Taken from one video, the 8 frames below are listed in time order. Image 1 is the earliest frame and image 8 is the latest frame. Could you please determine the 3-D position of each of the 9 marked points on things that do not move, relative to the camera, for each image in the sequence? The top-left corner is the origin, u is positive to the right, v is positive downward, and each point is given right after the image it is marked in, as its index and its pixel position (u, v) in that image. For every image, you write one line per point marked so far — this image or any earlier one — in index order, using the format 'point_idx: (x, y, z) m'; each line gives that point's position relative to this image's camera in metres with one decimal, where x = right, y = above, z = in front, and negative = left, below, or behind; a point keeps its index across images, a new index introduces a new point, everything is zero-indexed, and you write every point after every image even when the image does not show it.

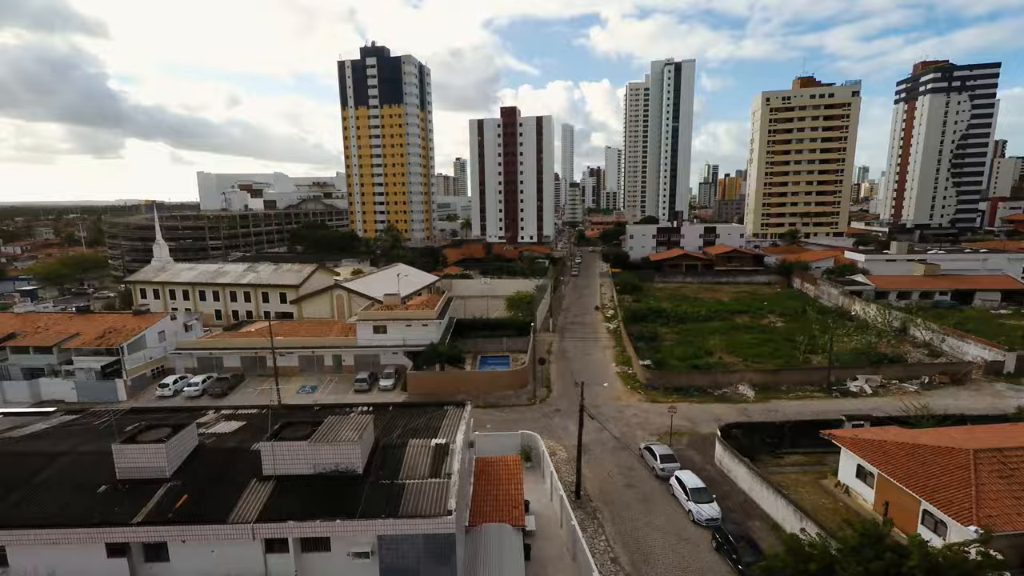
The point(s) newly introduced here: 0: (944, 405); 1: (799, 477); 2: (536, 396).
0: (+16.4, -4.6, +17.6) m
1: (+8.4, -5.5, +13.4) m
2: (+1.0, -4.6, +19.5) m
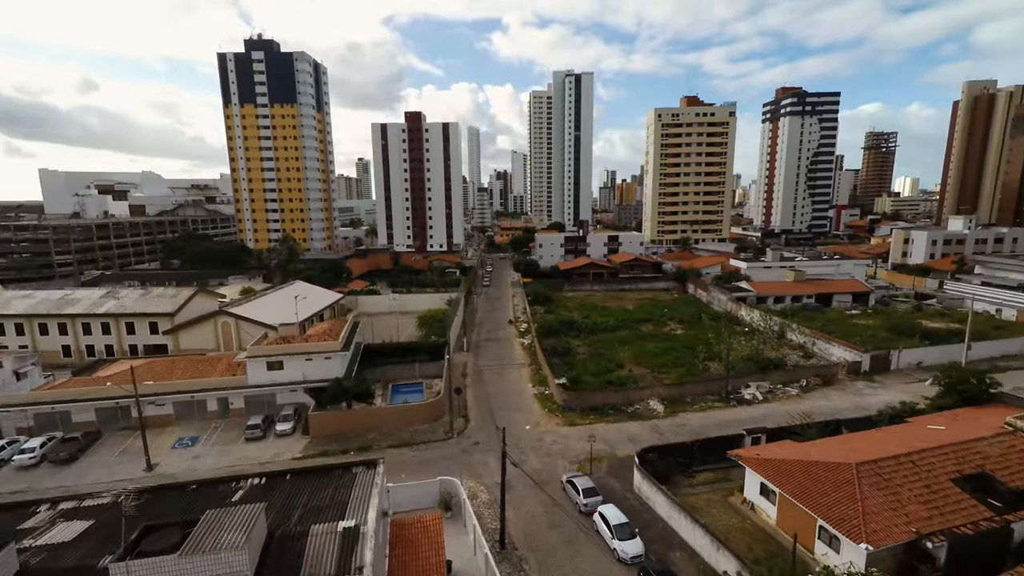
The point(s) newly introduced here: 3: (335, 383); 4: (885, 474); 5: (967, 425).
0: (+13.1, -5.2, +19.7) m
1: (+6.0, -6.3, +14.1) m
2: (-2.4, -5.7, +18.6) m
3: (-7.5, -4.0, +19.5) m
4: (+9.3, -4.6, +11.5) m
5: (+13.8, -4.2, +13.9) m
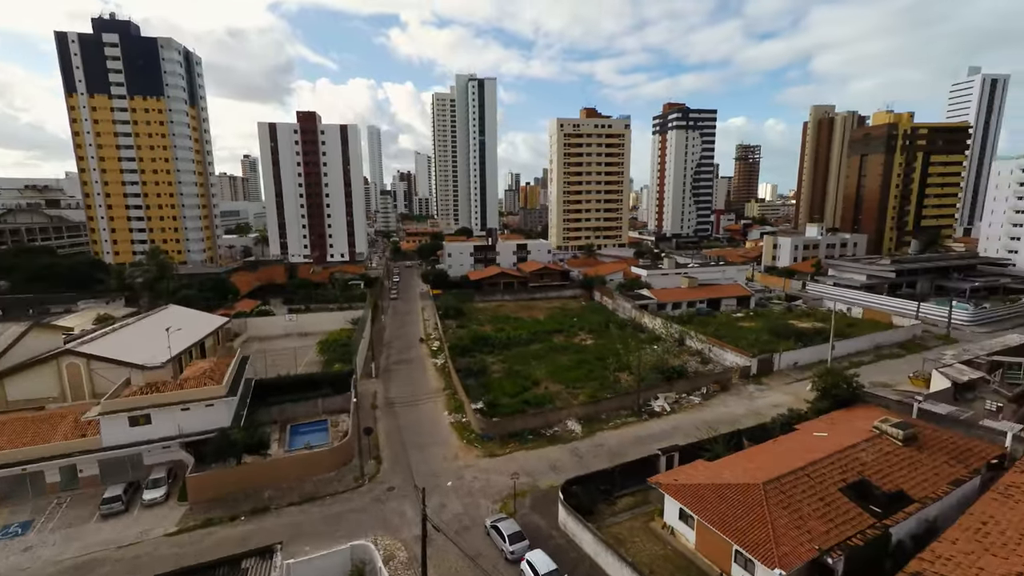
0: (+9.5, -5.9, +21.1) m
1: (+3.7, -7.2, +14.2) m
2: (-5.5, -6.9, +17.0) m
3: (-10.7, -5.3, +16.9) m
4: (+7.4, -5.4, +12.3) m
5: (+11.3, -4.8, +15.6) m
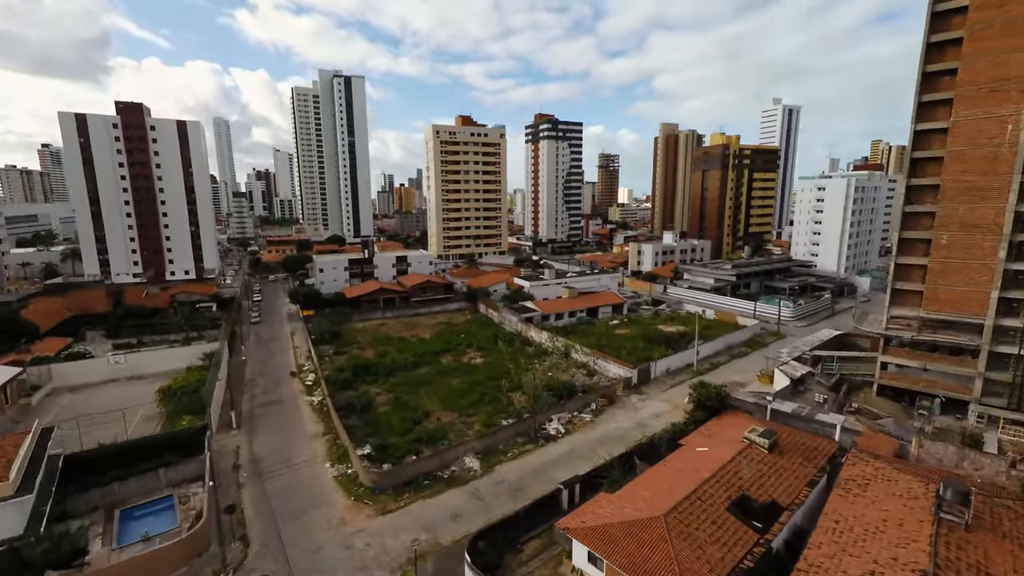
0: (+4.6, -6.9, +21.9) m
1: (+0.9, -8.4, +13.7) m
2: (-8.7, -8.4, +14.1) m
3: (-13.8, -7.1, +12.6) m
4: (+4.8, -6.4, +12.8) m
5: (+7.7, -5.7, +17.0) m
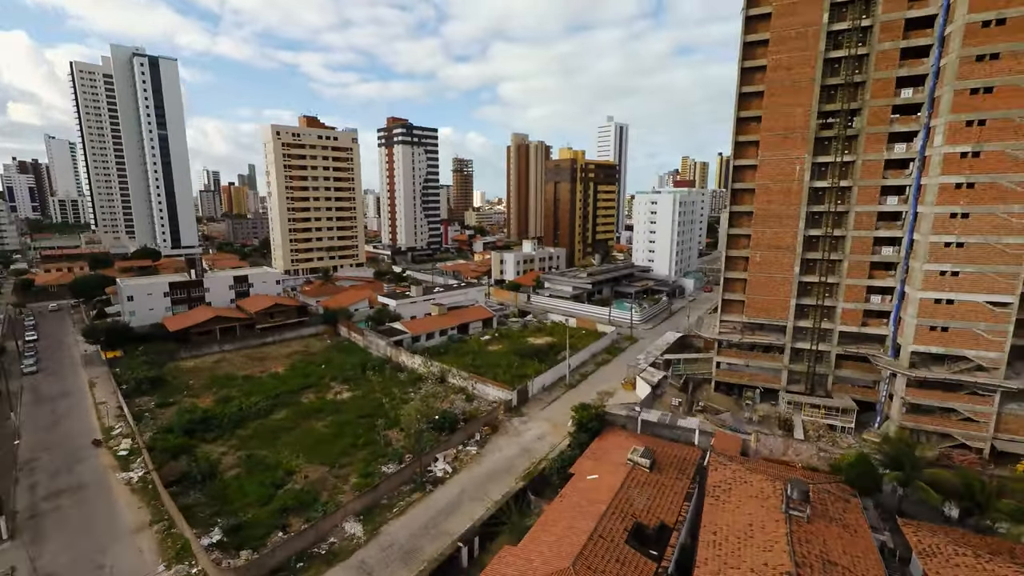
0: (-0.6, -8.2, +21.4) m
1: (-1.7, -9.9, +12.5) m
2: (-10.9, -10.3, +10.0) m
3: (-15.4, -9.2, +7.0) m
4: (+2.3, -7.7, +12.9) m
5: (+3.7, -6.9, +17.7) m
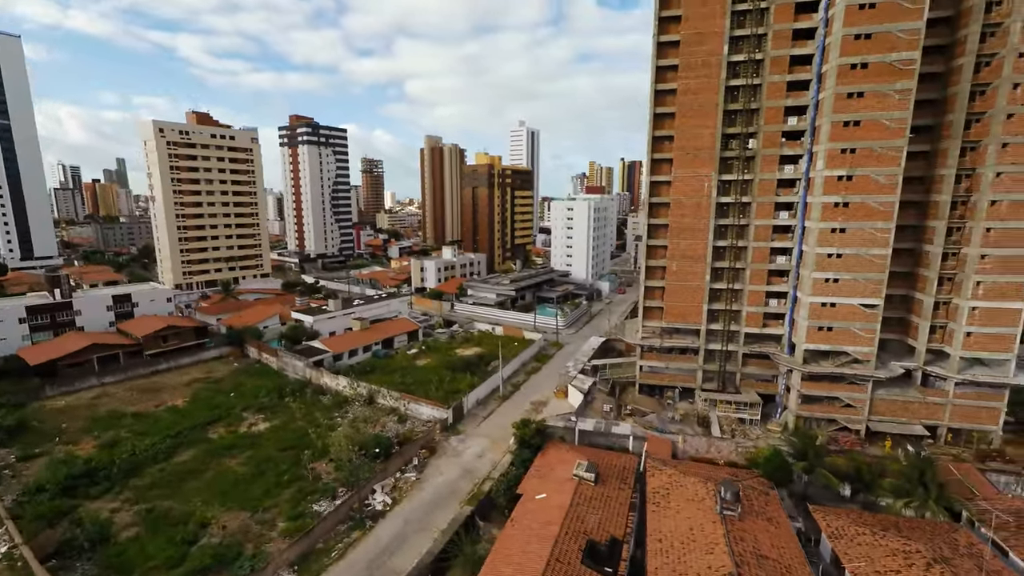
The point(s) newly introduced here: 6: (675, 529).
0: (-3.2, -9.1, +20.8) m
1: (-2.6, -10.8, +11.8) m
2: (-11.2, -11.5, +7.6) m
3: (-15.0, -10.5, +3.9) m
4: (+1.2, -8.5, +12.9) m
5: (+1.7, -7.7, +18.0) m
6: (+5.6, -8.2, +15.8) m
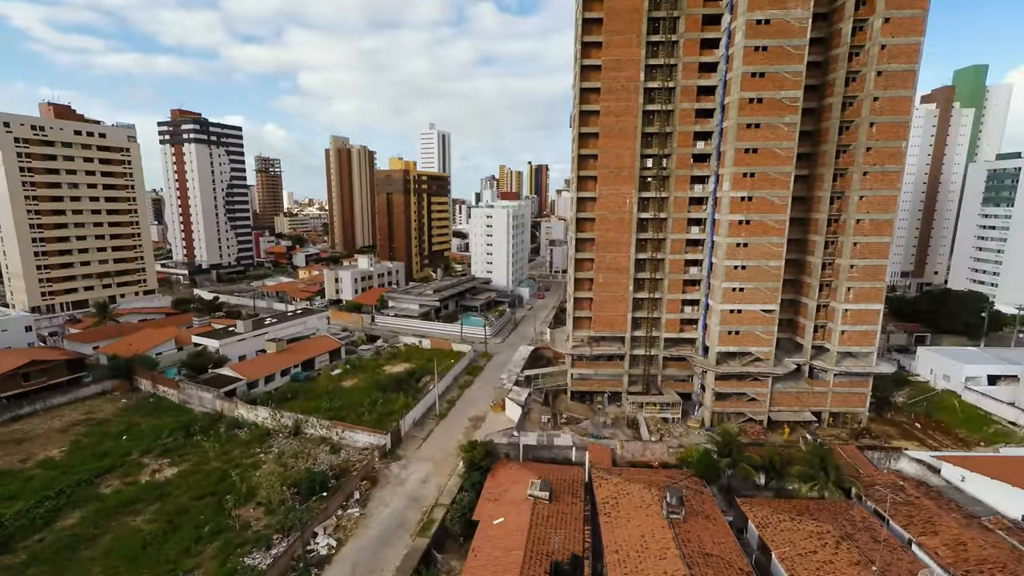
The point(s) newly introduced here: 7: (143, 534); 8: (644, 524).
0: (-5.4, -10.2, +20.0) m
1: (-2.9, -11.8, +11.3) m
2: (-10.6, -12.7, +5.5) m
3: (-13.7, -11.9, +1.1) m
4: (+0.5, -9.4, +13.1) m
5: (0.0, -8.6, +18.1) m
6: (+4.2, -9.1, +16.8) m
7: (-15.6, -10.4, +19.4) m
8: (+4.9, -8.8, +17.2) m
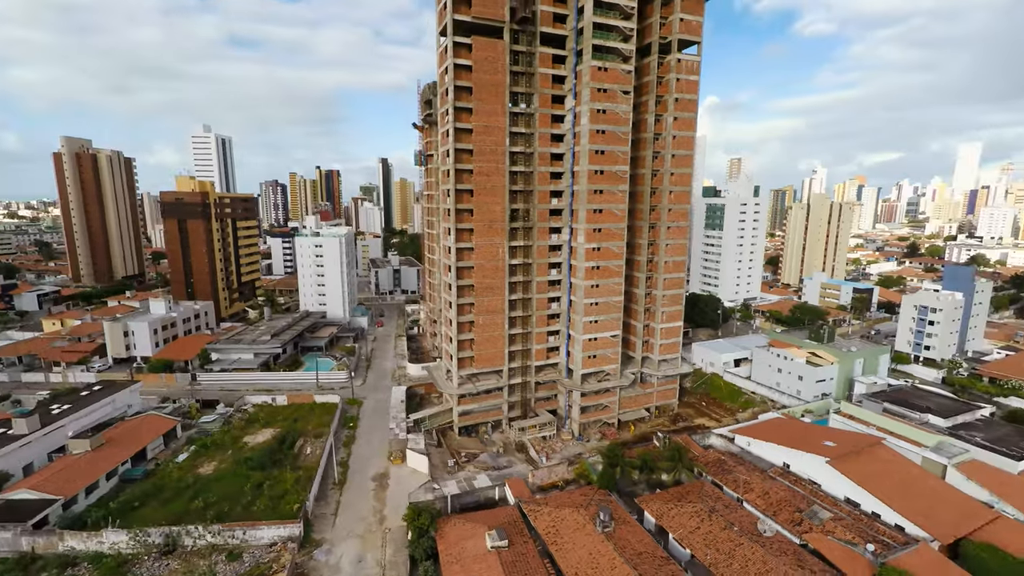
0: (-6.9, -13.9, +19.2) m
1: (-0.9, -15.1, +12.4) m
2: (-5.3, -16.4, +4.0) m
3: (-6.3, -15.7, -1.3) m
4: (+1.2, -12.5, +15.5) m
5: (-1.4, -11.8, +19.8) m
6: (+3.0, -11.9, +20.4) m
7: (-15.9, -14.8, +14.4) m
8: (+3.4, -11.6, +21.1) m
